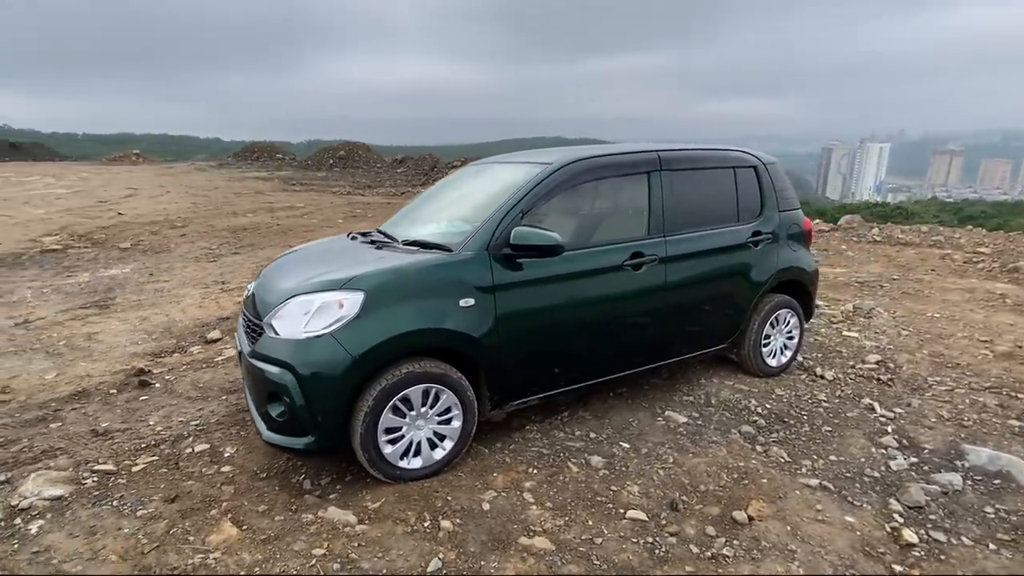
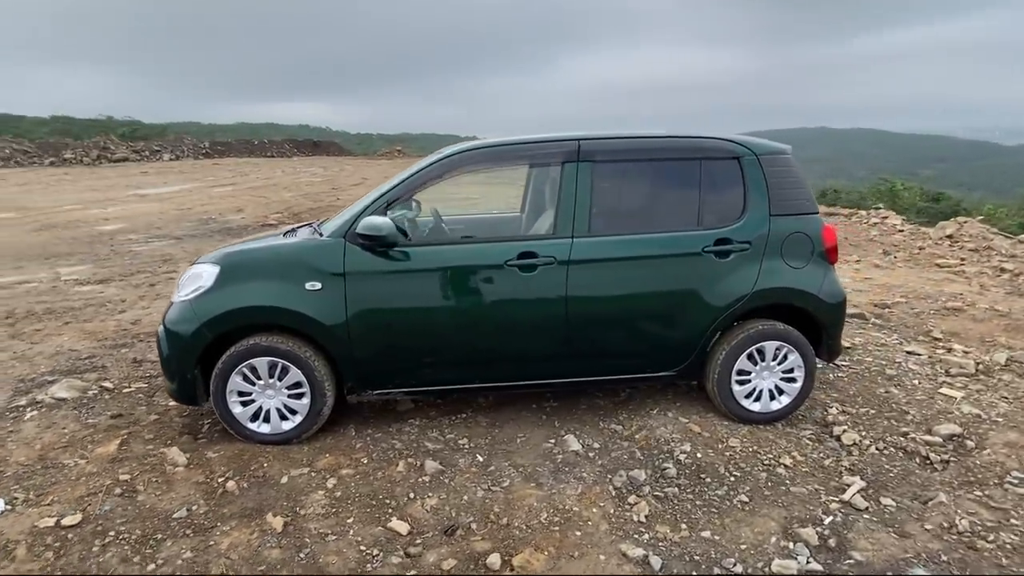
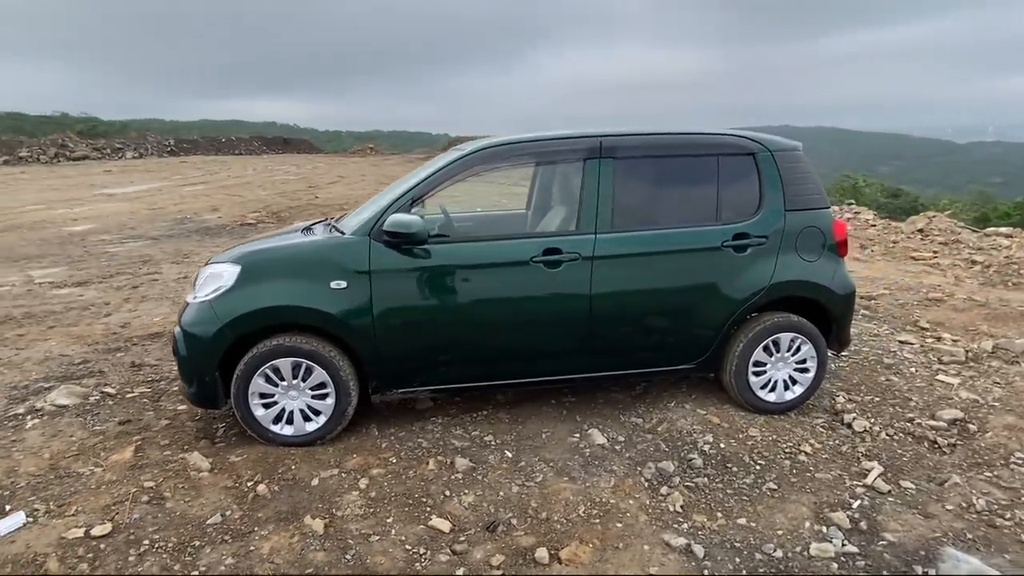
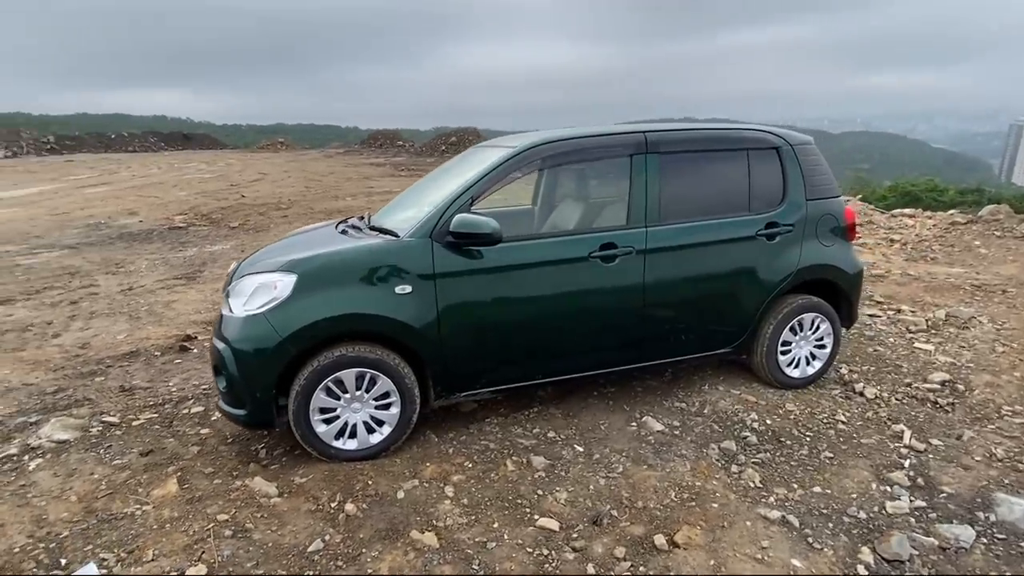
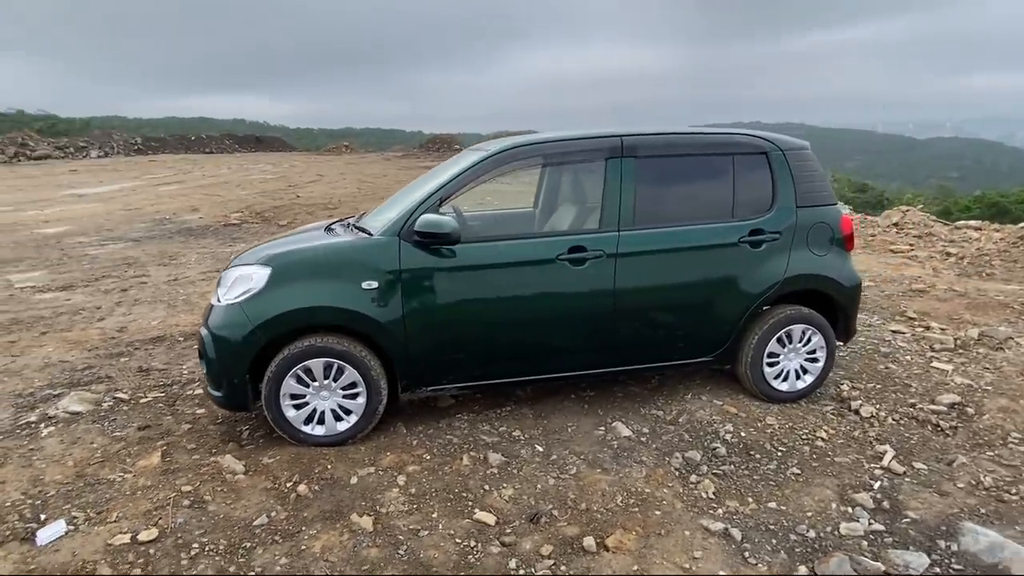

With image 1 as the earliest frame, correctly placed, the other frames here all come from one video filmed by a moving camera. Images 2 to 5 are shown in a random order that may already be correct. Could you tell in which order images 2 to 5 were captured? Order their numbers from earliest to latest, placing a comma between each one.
4, 5, 3, 2
